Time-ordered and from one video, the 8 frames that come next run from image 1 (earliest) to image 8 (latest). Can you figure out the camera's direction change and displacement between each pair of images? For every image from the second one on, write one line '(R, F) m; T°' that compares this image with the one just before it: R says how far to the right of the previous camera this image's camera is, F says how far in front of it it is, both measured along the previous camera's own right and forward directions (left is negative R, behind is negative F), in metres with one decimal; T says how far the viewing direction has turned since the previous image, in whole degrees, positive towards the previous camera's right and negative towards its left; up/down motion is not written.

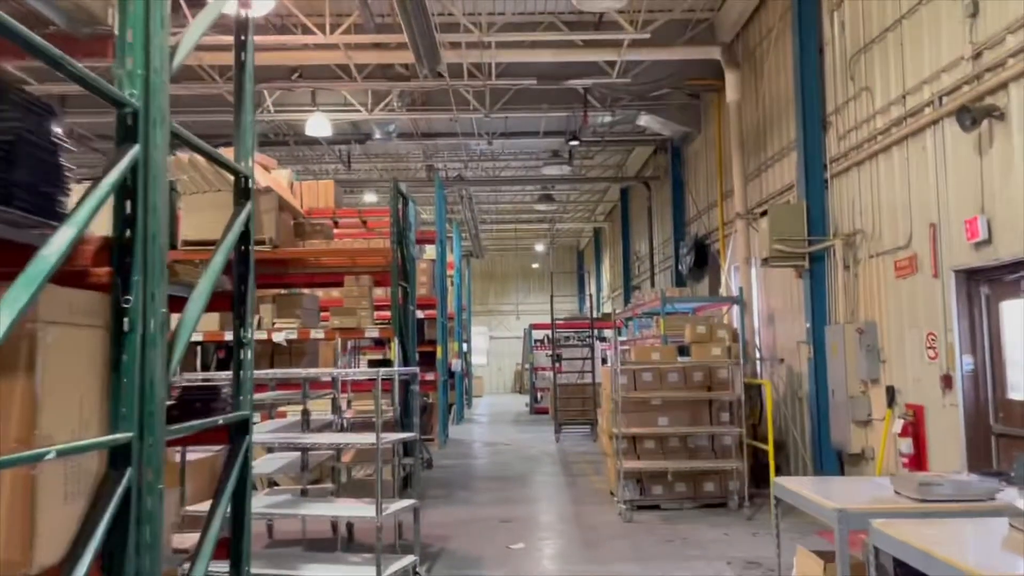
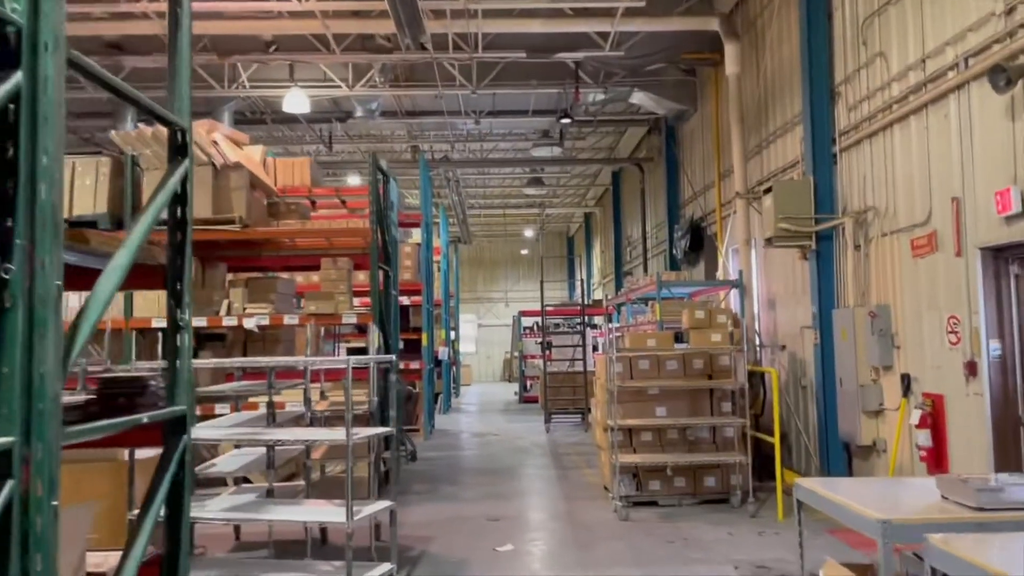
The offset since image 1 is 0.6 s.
(0.0, +0.5) m; +1°
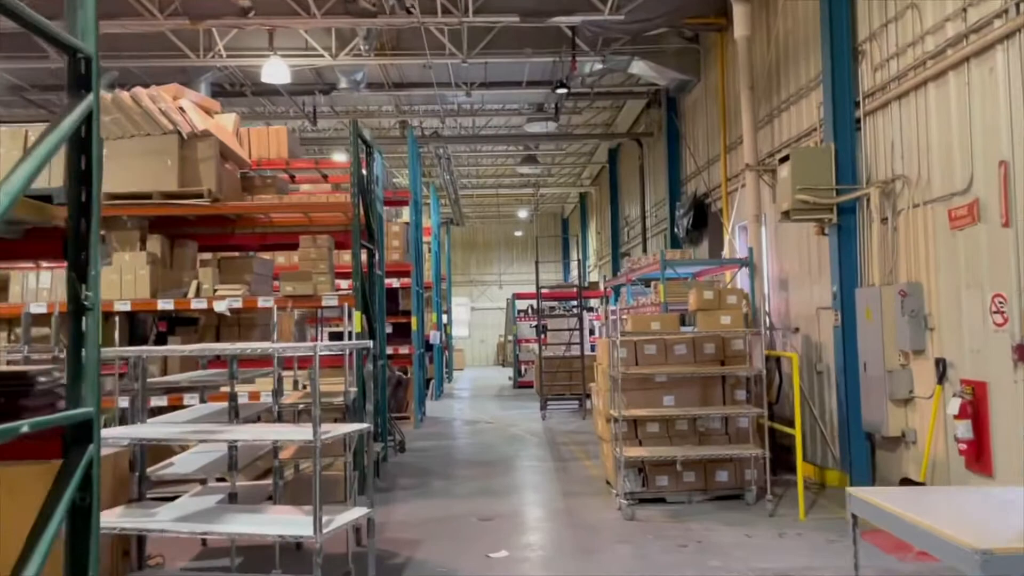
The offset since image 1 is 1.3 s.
(0.0, +0.6) m; 0°
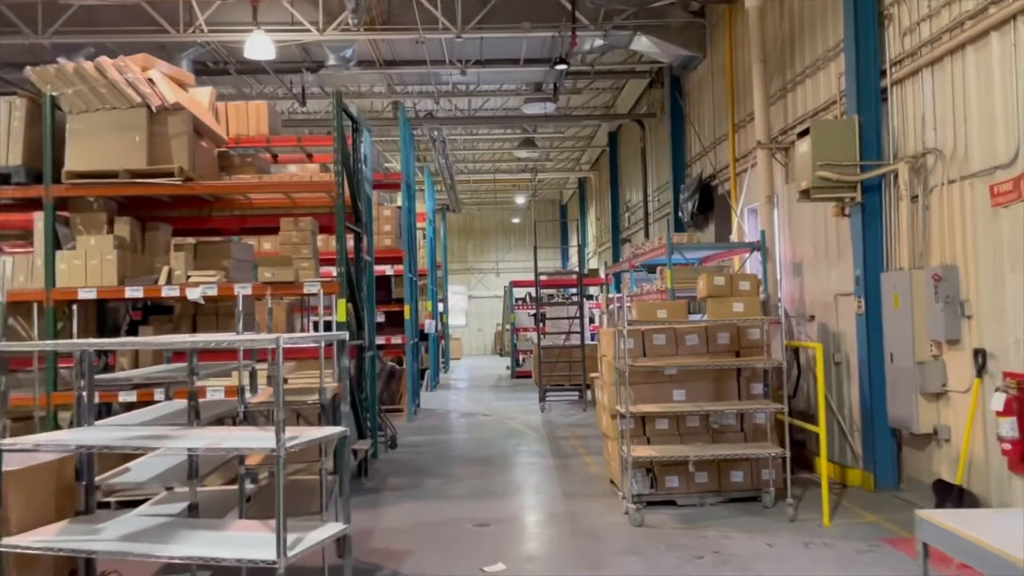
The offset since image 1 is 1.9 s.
(0.0, +0.5) m; 0°
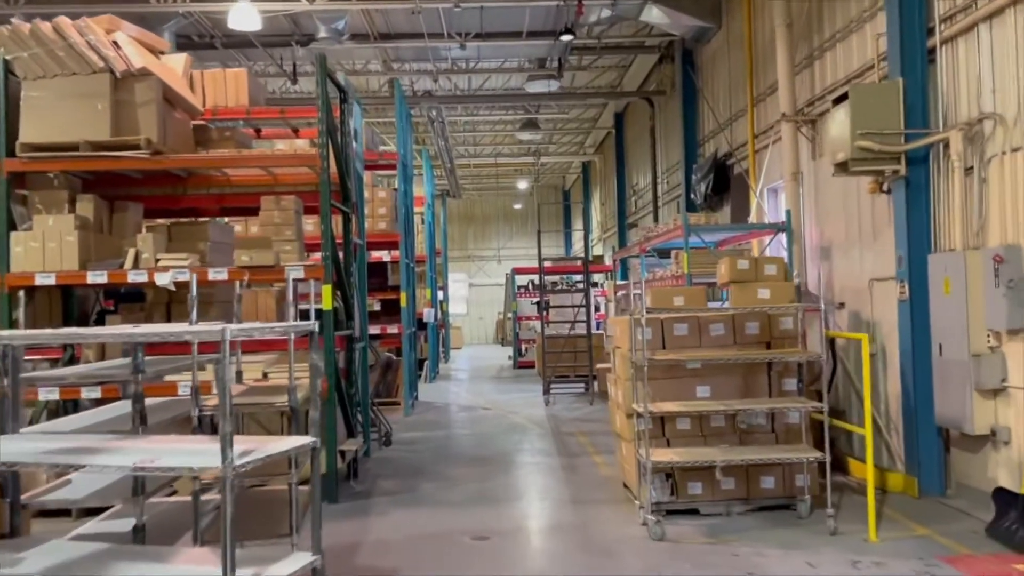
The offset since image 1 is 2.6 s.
(0.0, +0.6) m; 0°
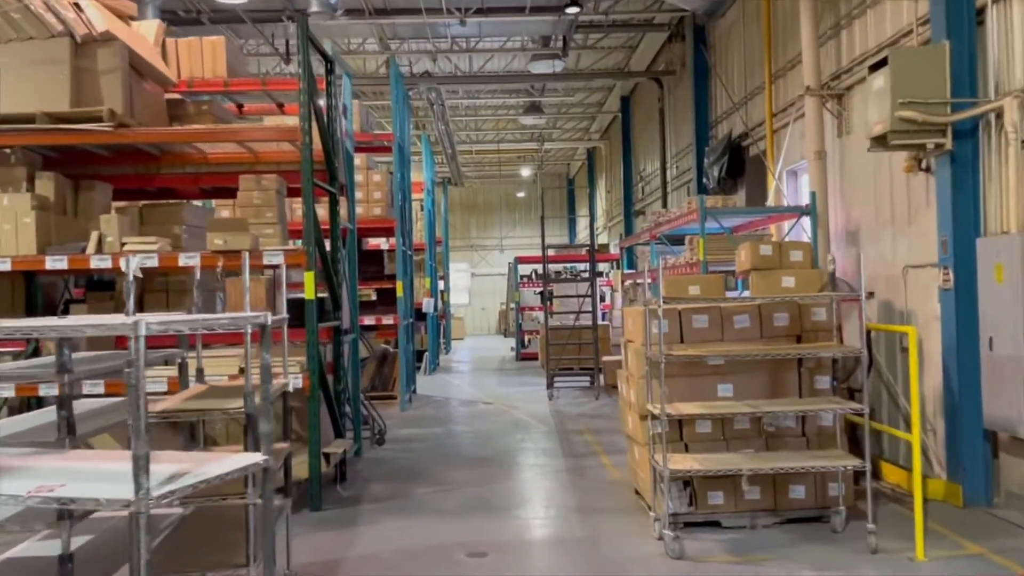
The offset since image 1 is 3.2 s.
(0.0, +0.5) m; 0°
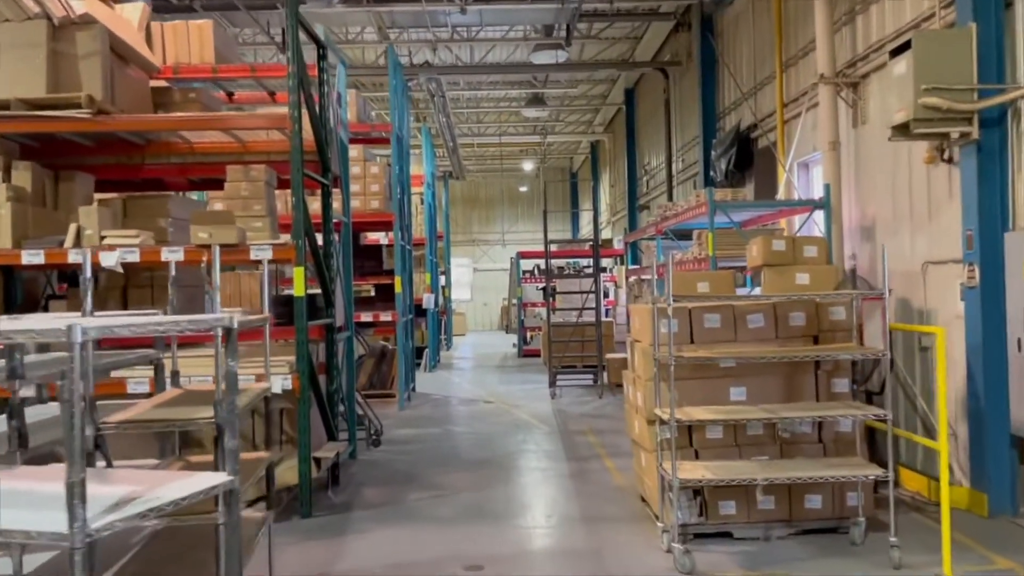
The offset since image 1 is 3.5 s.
(0.0, +0.3) m; 0°
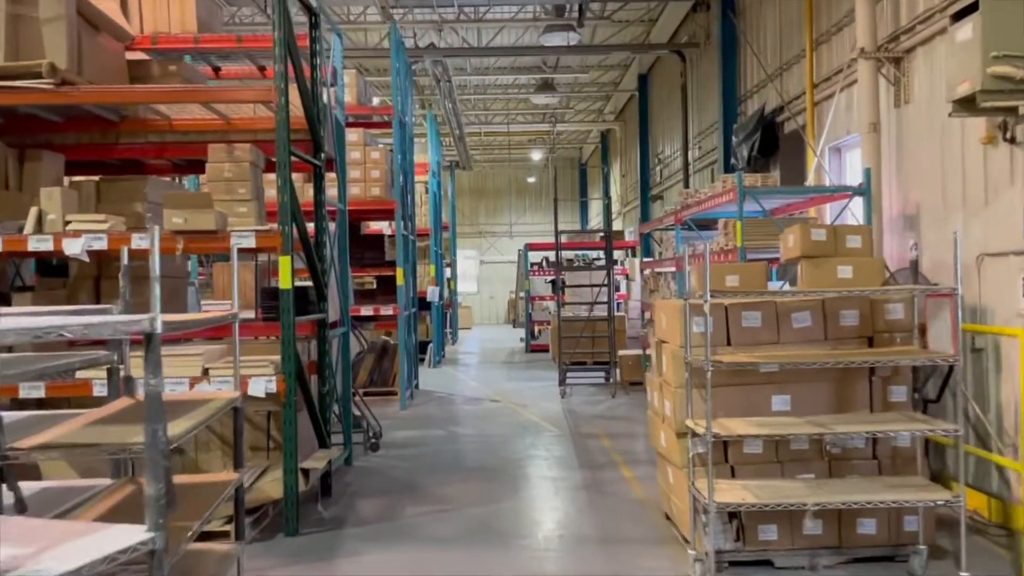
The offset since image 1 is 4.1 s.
(0.0, +0.5) m; 0°
